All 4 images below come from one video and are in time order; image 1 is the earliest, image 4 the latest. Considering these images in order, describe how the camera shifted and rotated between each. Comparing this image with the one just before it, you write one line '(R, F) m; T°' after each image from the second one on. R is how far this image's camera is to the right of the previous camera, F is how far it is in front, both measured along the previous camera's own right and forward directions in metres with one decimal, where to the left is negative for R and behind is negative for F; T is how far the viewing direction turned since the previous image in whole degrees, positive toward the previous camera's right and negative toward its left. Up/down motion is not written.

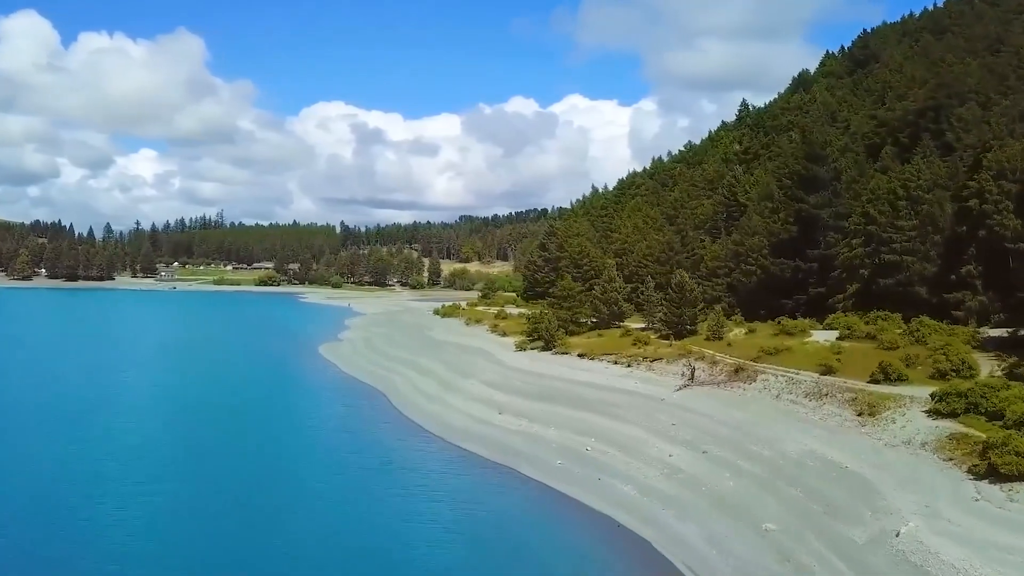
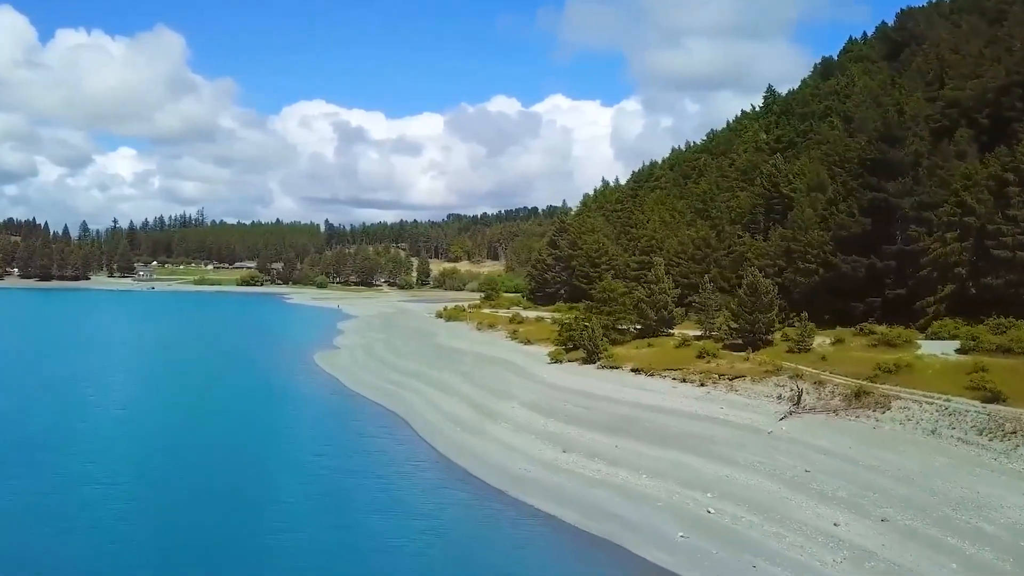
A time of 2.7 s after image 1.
(-2.9, +7.4) m; +1°
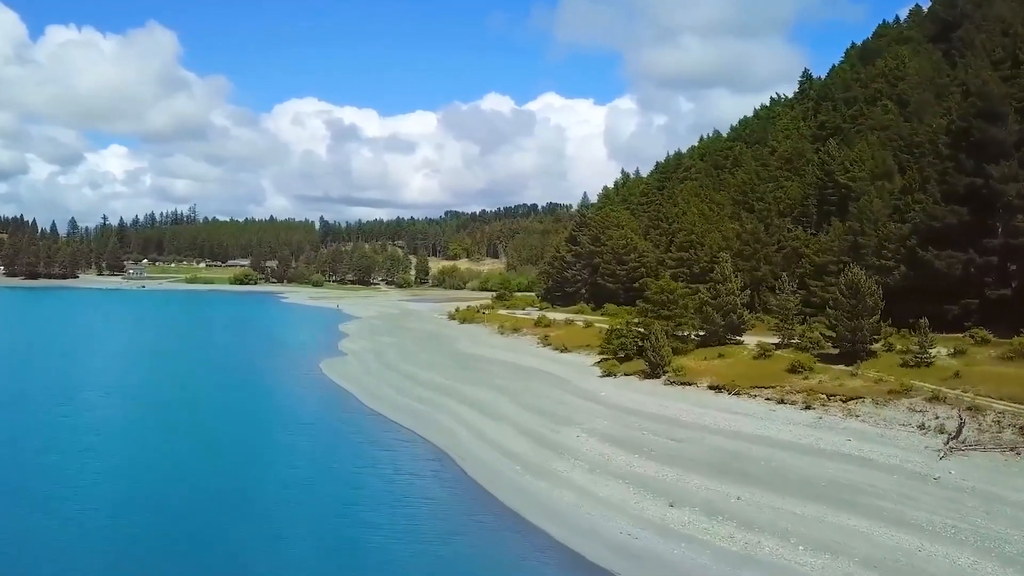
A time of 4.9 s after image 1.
(-2.6, +6.4) m; +1°
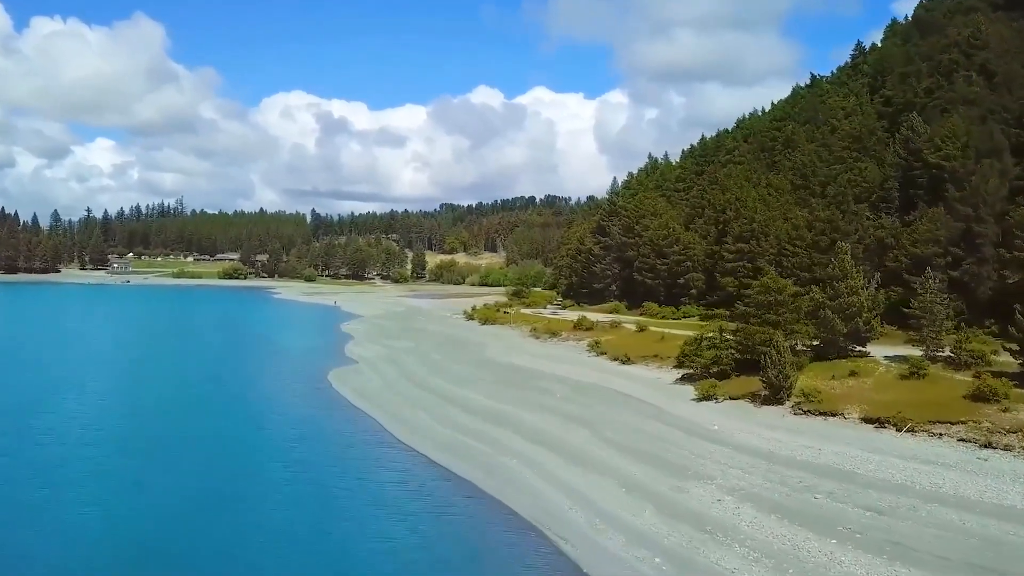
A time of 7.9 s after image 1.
(-3.1, +8.2) m; +1°
